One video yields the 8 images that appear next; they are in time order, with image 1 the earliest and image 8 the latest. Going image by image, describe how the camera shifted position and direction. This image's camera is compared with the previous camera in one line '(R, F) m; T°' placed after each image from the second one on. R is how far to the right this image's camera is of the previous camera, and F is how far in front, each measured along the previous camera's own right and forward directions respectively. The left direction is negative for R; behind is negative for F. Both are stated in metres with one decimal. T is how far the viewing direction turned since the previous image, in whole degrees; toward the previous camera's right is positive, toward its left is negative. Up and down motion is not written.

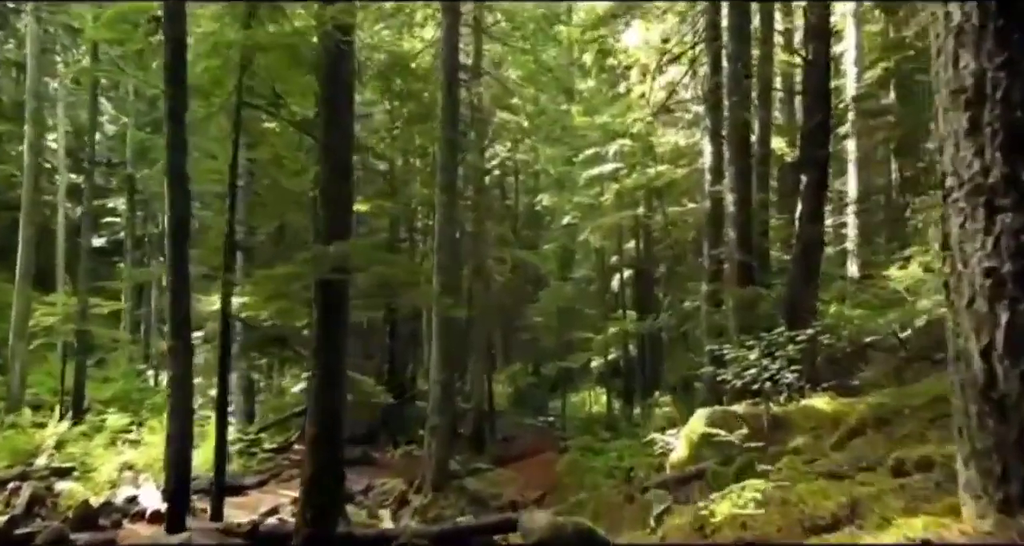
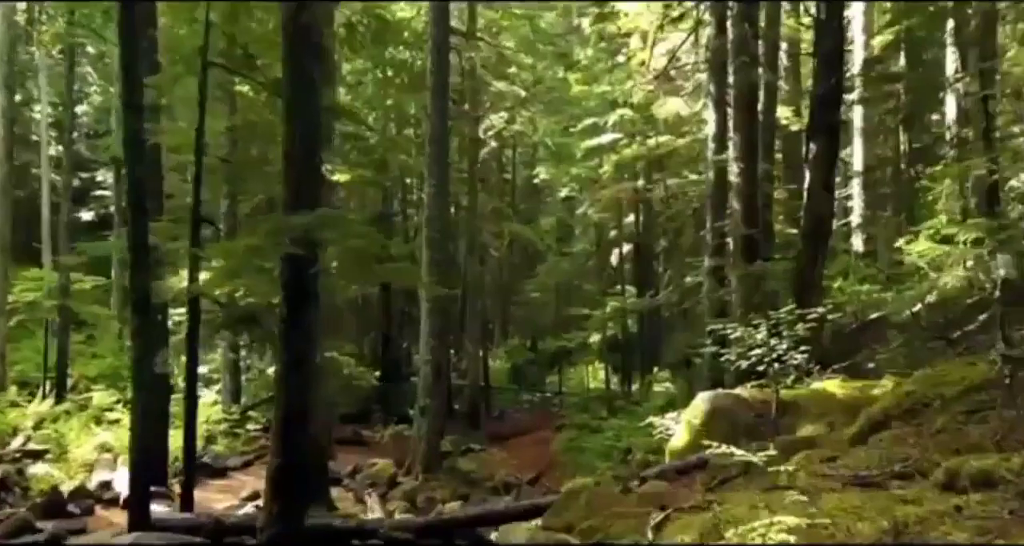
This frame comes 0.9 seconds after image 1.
(+0.1, +0.7) m; 0°
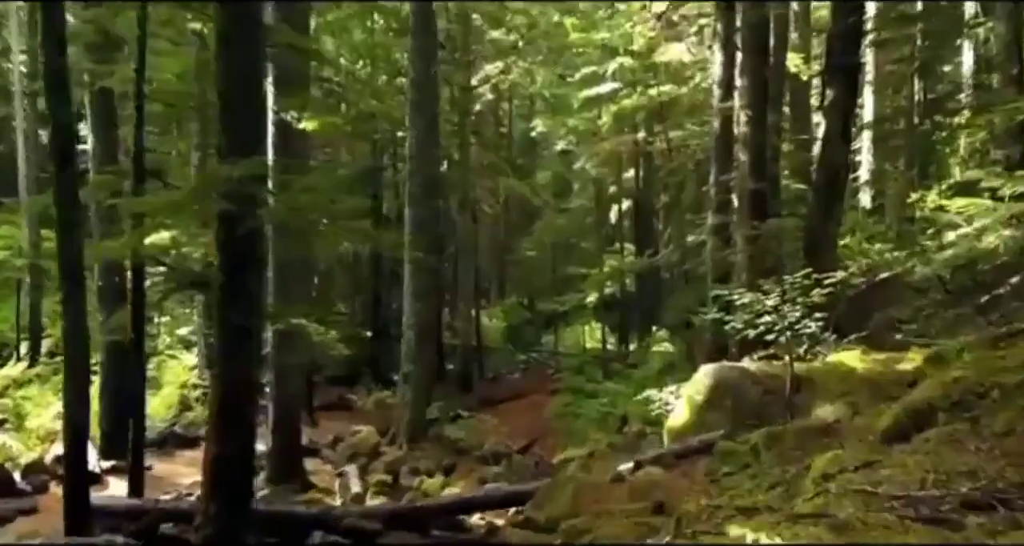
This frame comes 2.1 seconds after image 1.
(+0.2, +0.9) m; 0°
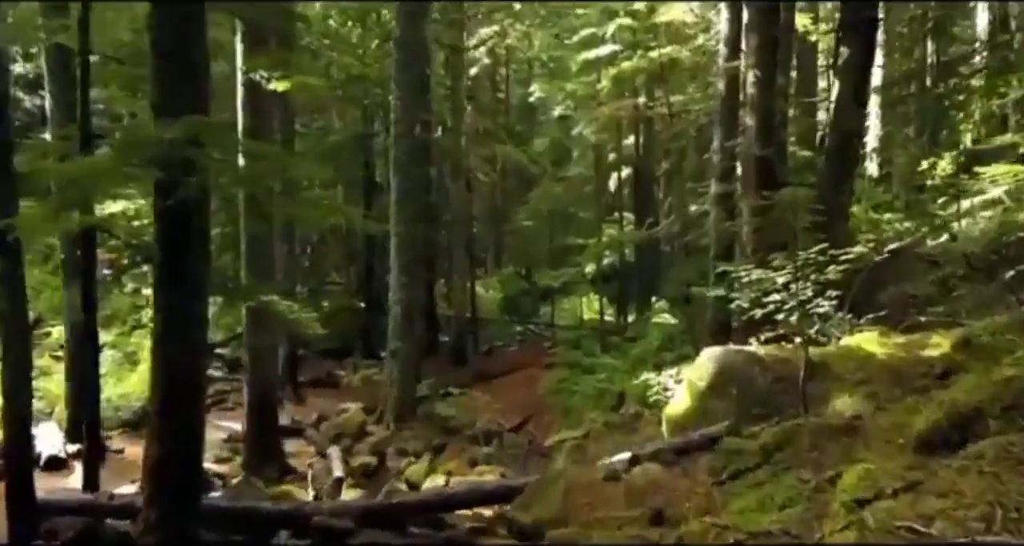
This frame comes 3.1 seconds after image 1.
(+0.1, +0.7) m; 0°
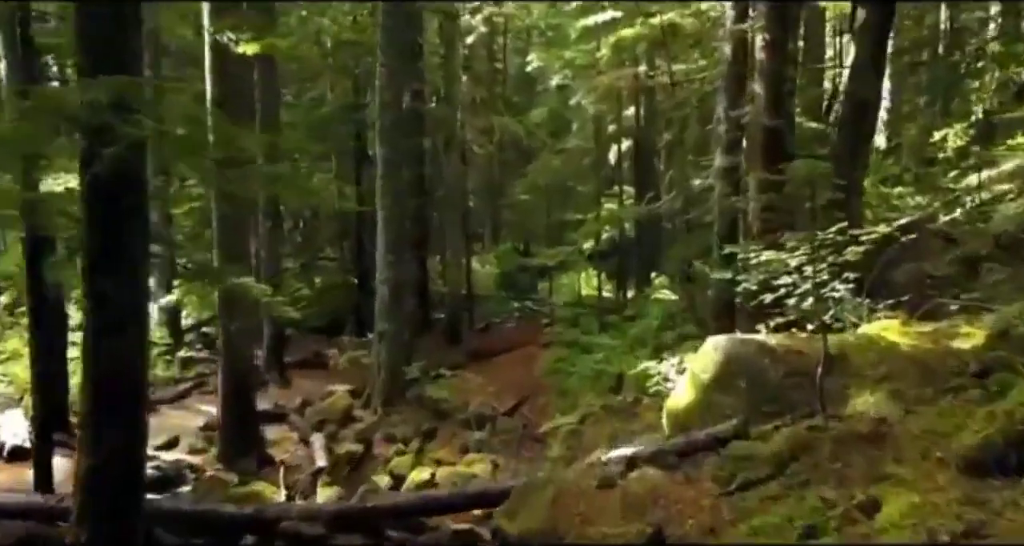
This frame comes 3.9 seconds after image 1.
(+0.1, +0.6) m; 0°
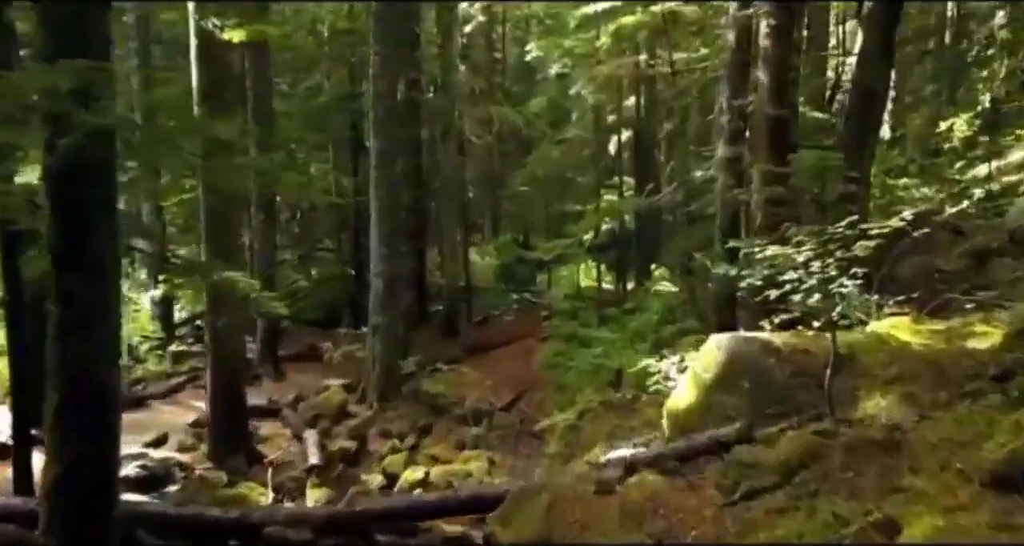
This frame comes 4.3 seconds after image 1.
(0.0, +0.3) m; 0°
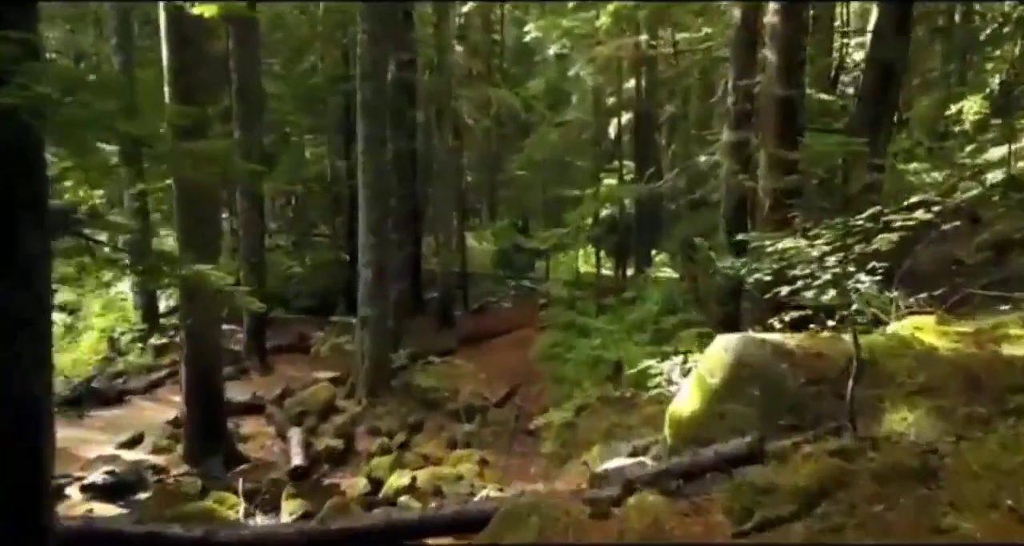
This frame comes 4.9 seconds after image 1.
(+0.1, +0.5) m; 0°
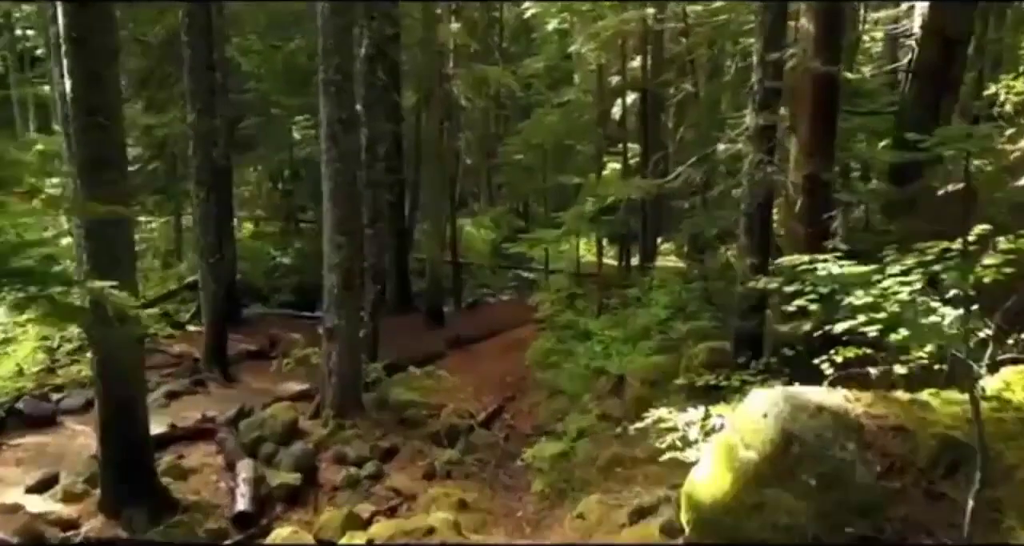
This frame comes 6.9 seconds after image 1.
(+0.2, +1.5) m; 0°
